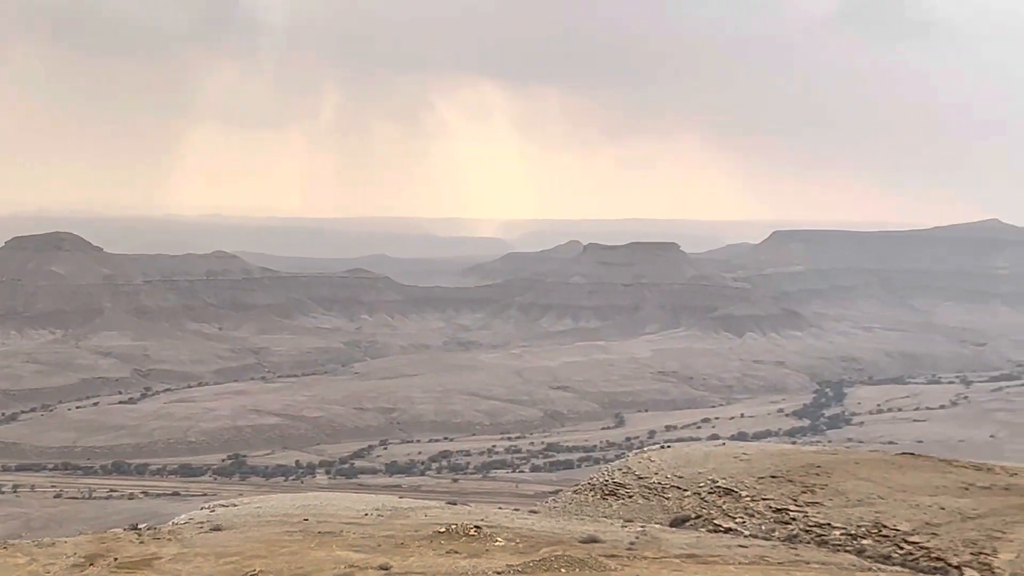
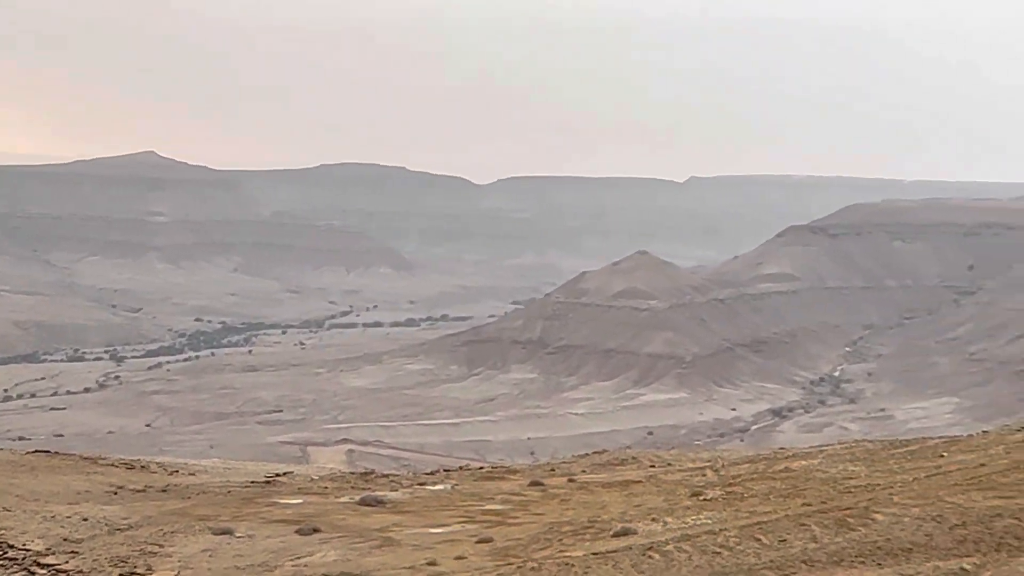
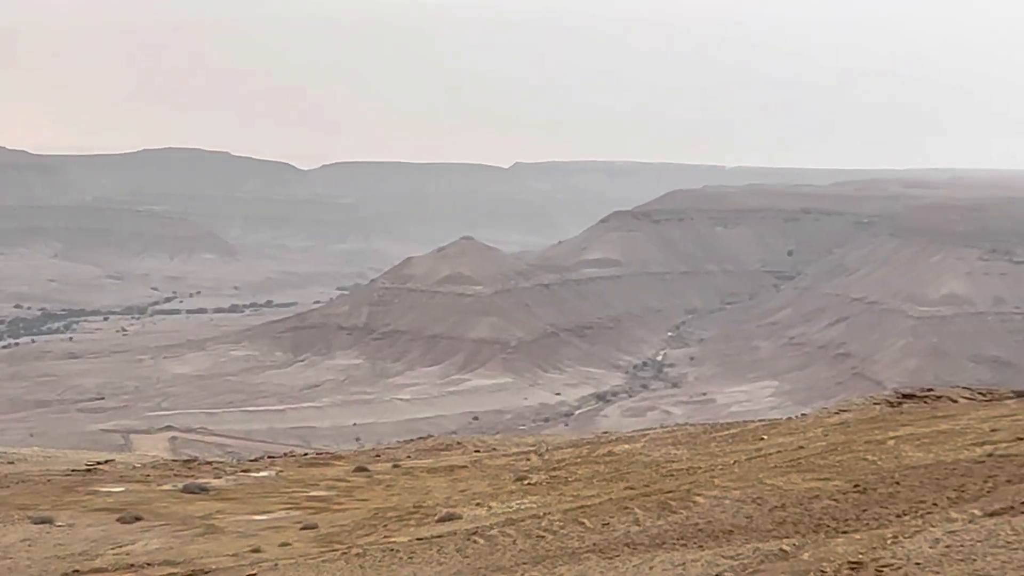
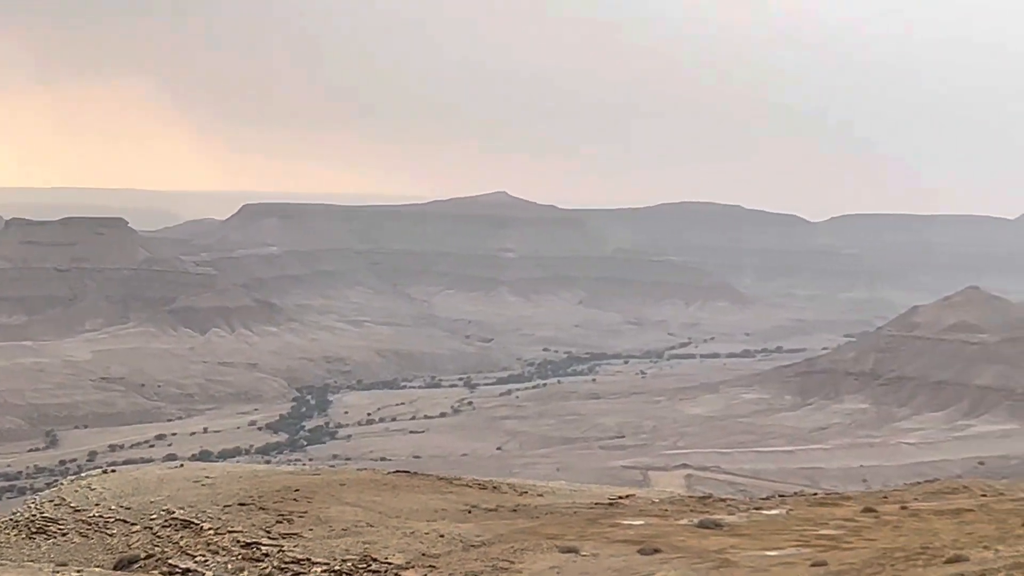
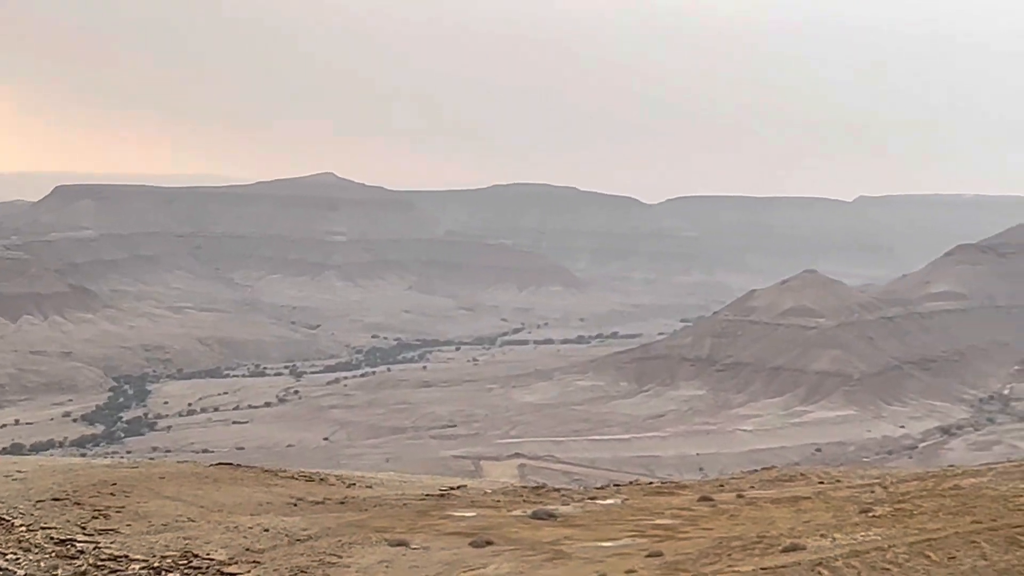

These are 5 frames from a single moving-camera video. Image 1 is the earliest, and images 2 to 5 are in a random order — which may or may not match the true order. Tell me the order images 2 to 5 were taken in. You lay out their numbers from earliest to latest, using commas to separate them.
4, 5, 2, 3
